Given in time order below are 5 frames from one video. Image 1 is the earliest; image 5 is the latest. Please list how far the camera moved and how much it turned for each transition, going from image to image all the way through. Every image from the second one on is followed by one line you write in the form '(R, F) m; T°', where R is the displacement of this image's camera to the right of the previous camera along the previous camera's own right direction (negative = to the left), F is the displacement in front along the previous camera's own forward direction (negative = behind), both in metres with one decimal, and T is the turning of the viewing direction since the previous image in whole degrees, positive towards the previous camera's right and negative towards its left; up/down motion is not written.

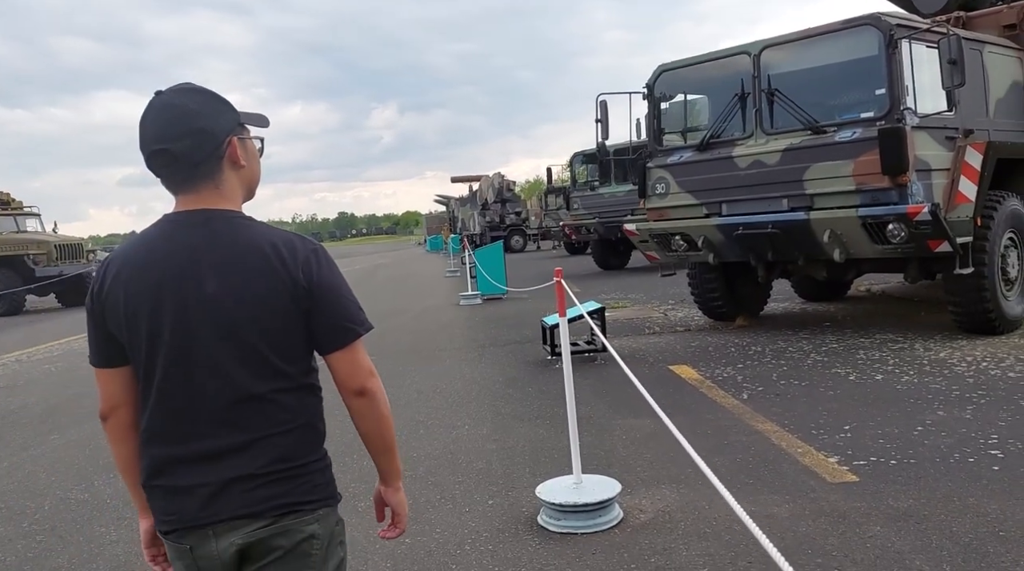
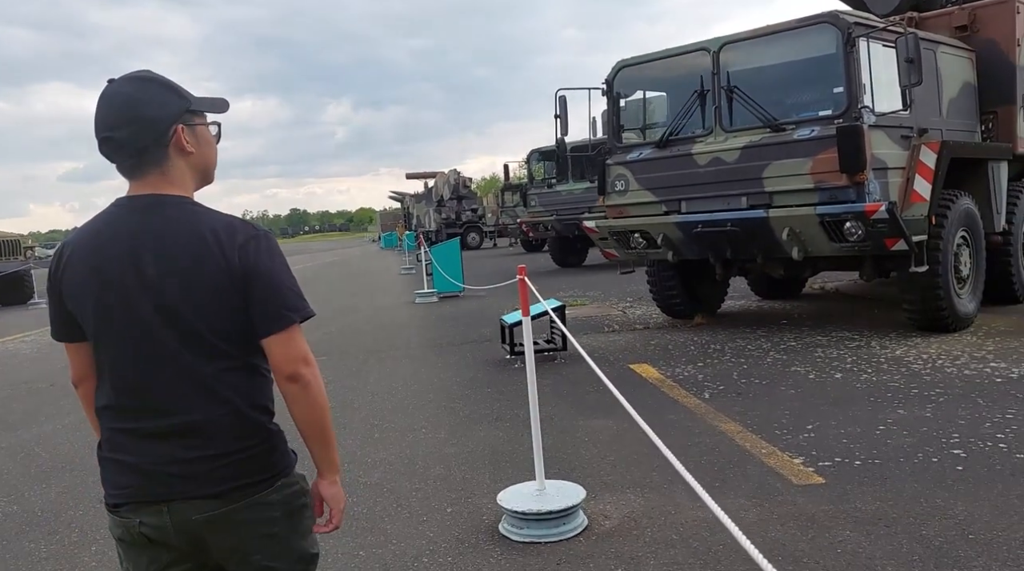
(0.0, +0.1) m; +3°
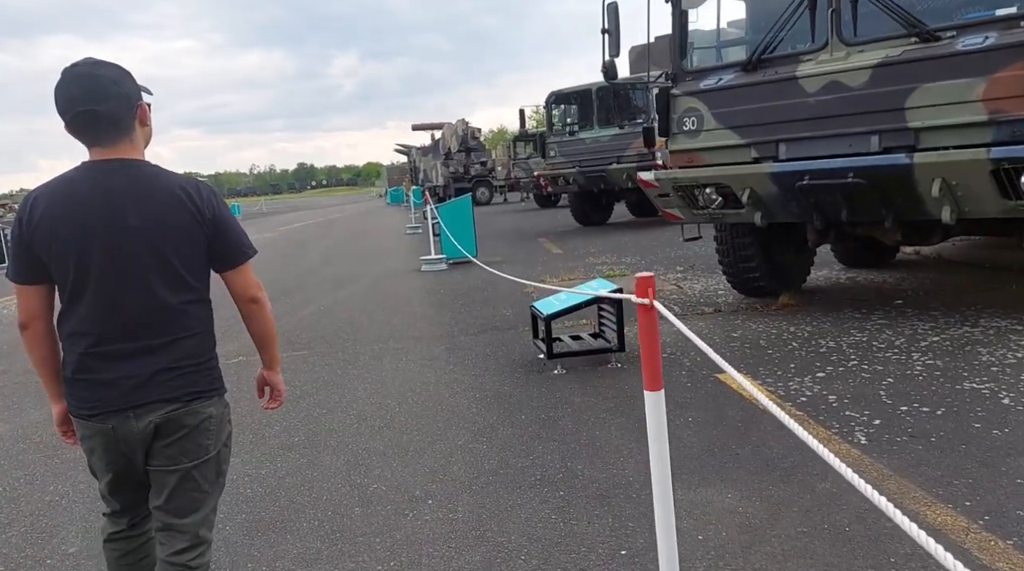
(-0.2, +2.1) m; -1°
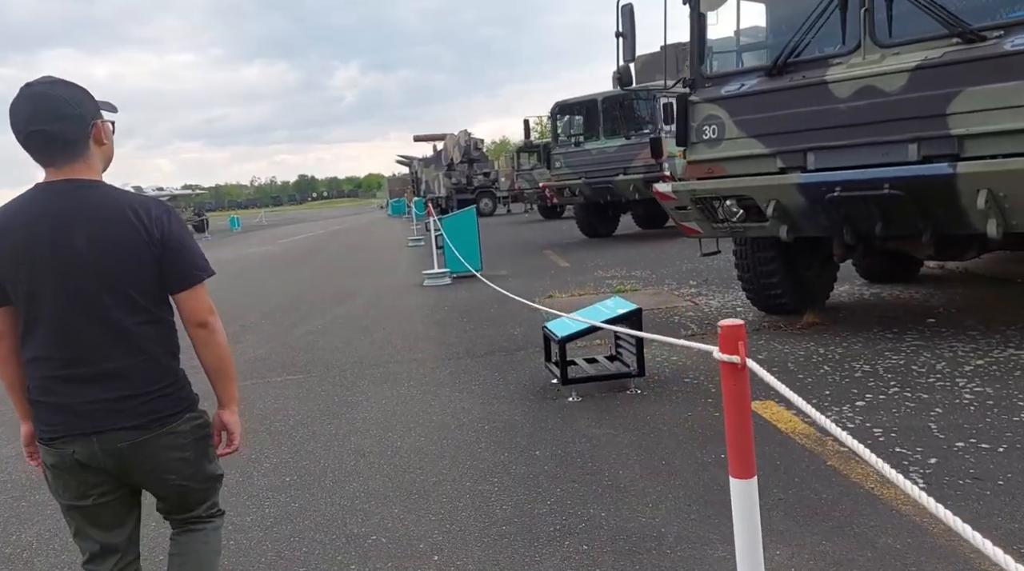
(-0.1, +0.4) m; 0°
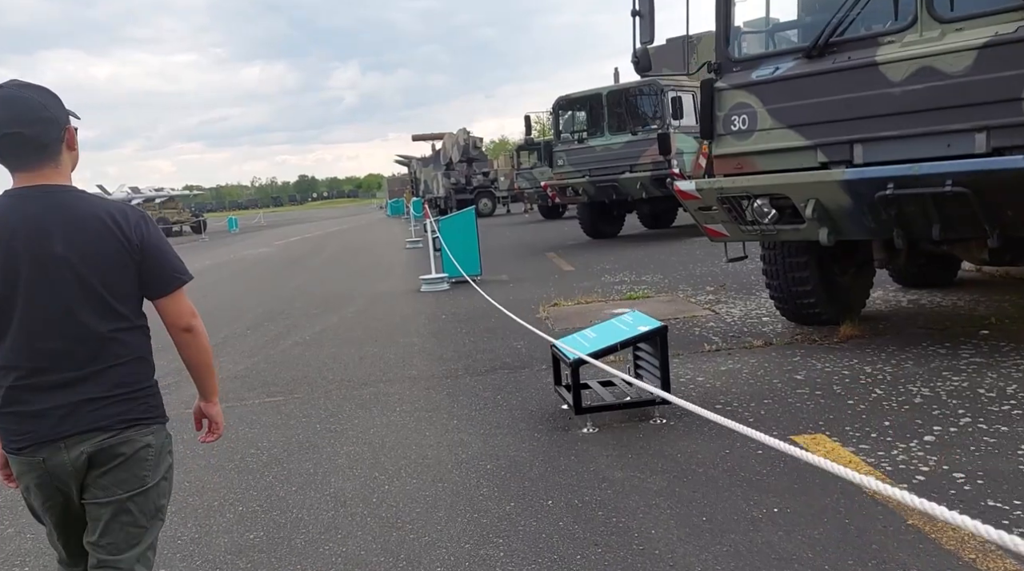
(0.0, +0.7) m; 0°
